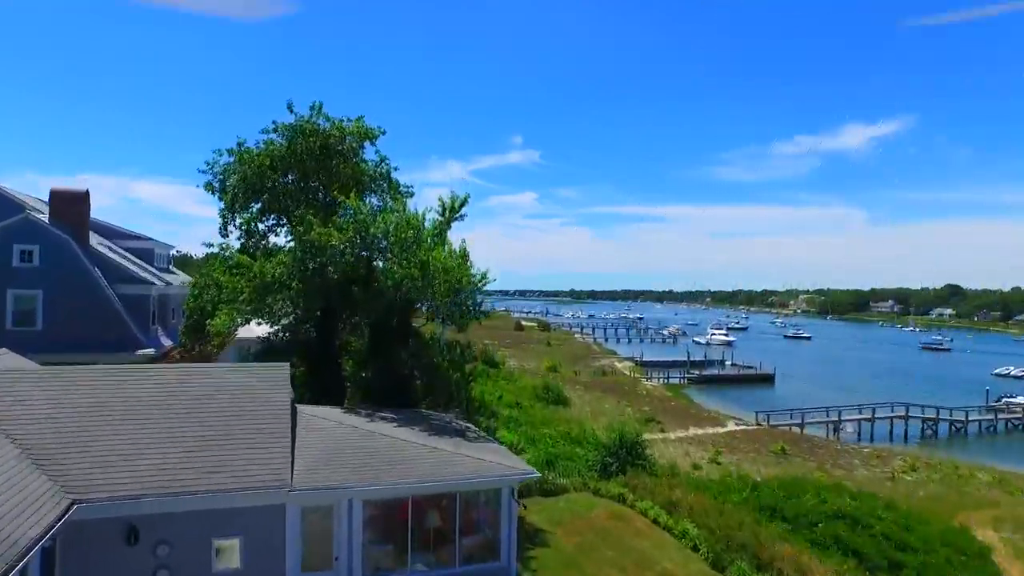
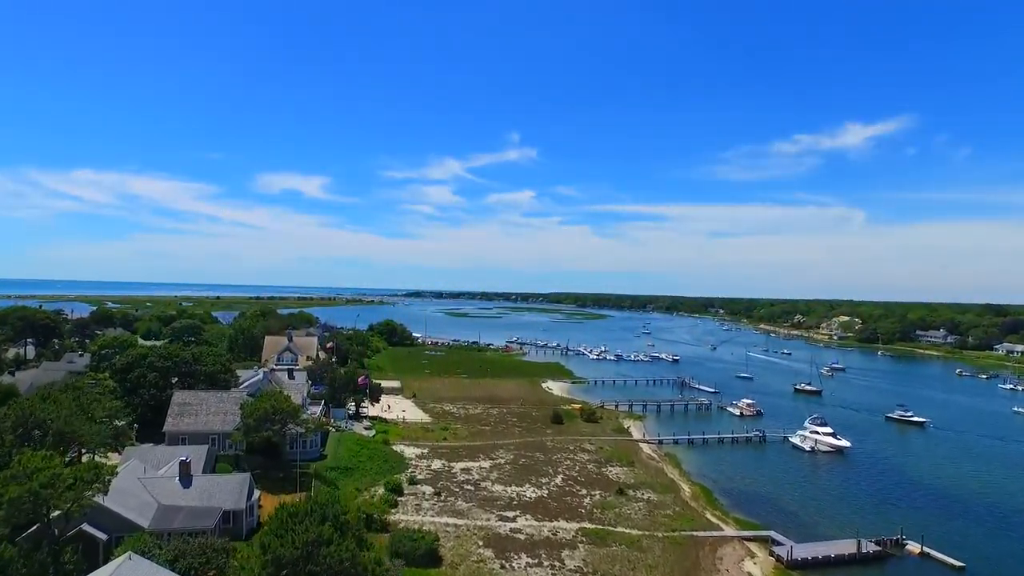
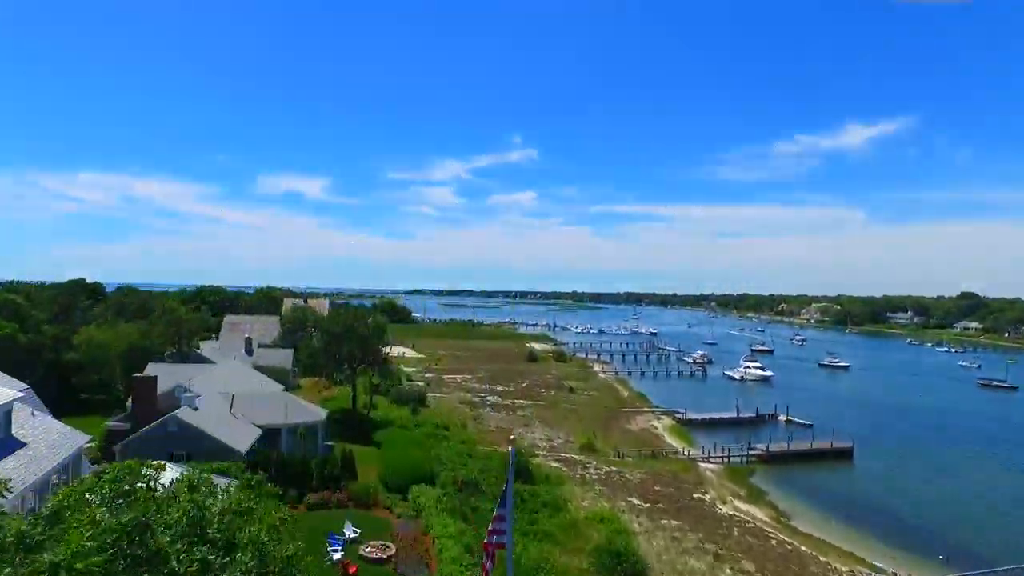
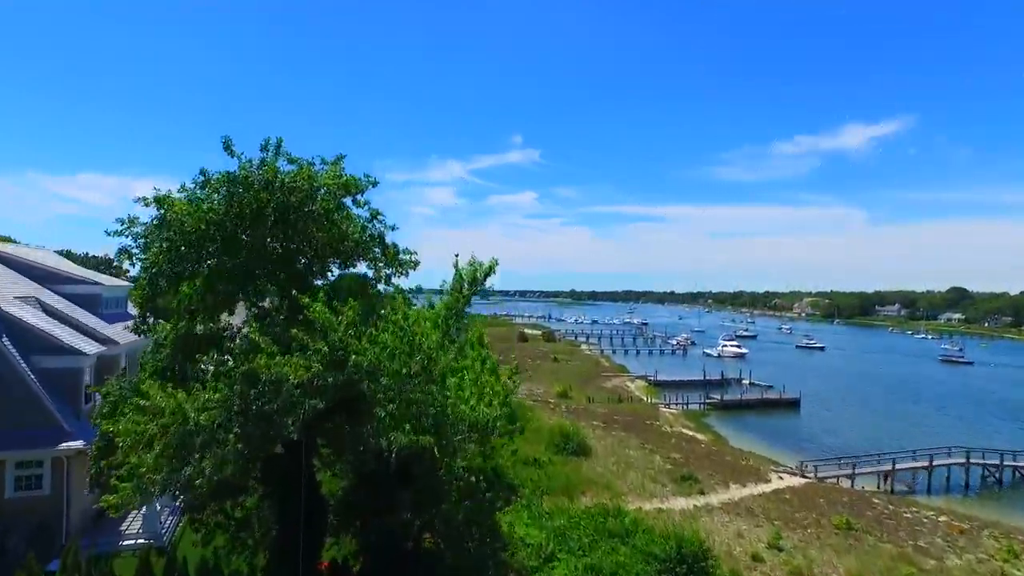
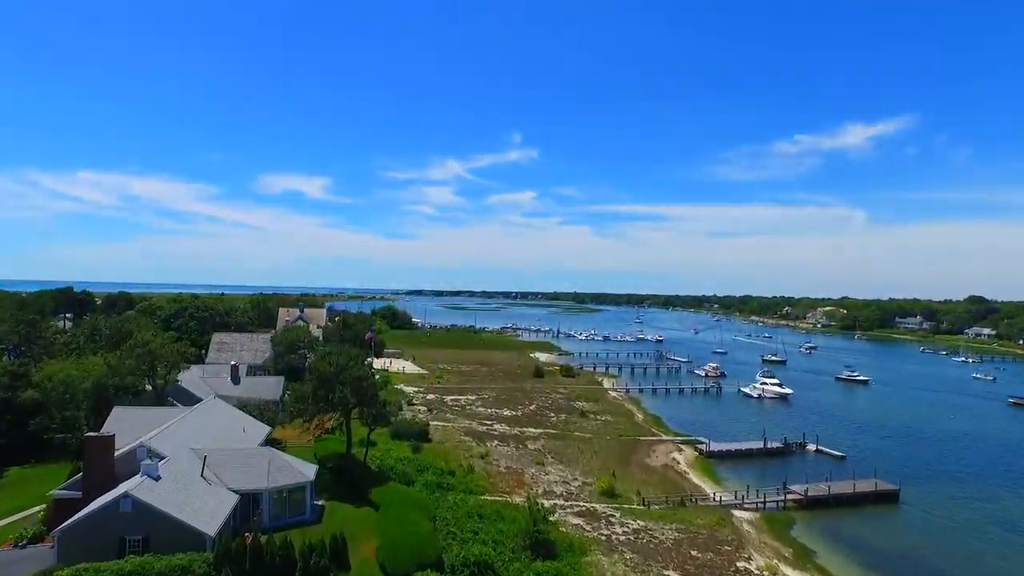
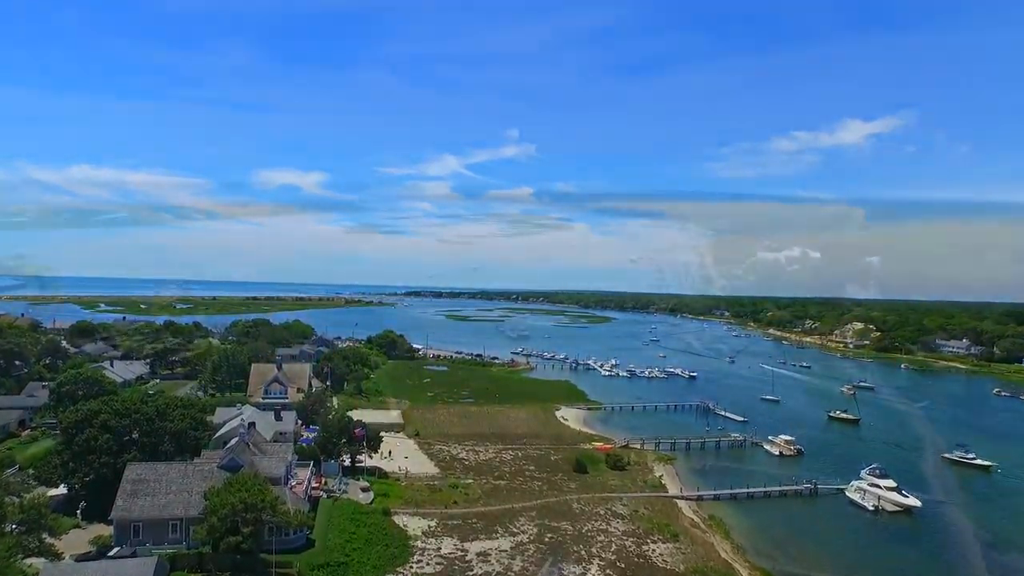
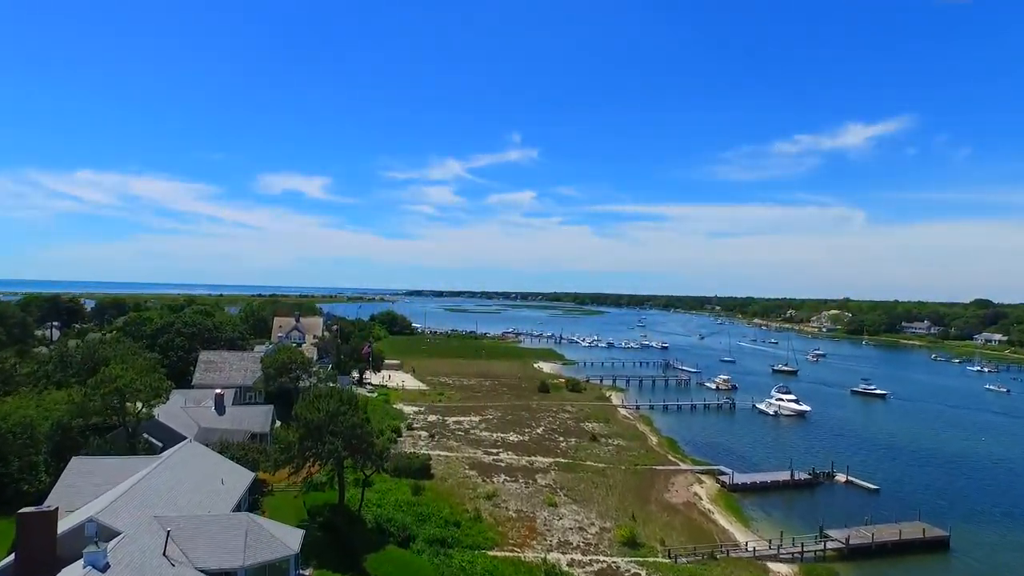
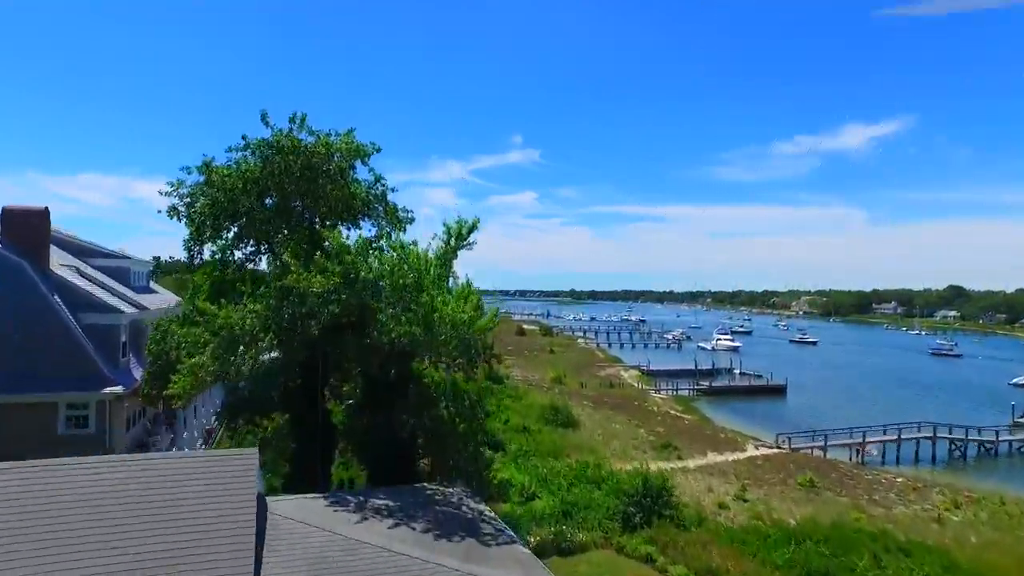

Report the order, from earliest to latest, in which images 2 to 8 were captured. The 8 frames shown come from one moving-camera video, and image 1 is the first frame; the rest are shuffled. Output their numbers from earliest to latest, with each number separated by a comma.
8, 4, 3, 5, 7, 2, 6
